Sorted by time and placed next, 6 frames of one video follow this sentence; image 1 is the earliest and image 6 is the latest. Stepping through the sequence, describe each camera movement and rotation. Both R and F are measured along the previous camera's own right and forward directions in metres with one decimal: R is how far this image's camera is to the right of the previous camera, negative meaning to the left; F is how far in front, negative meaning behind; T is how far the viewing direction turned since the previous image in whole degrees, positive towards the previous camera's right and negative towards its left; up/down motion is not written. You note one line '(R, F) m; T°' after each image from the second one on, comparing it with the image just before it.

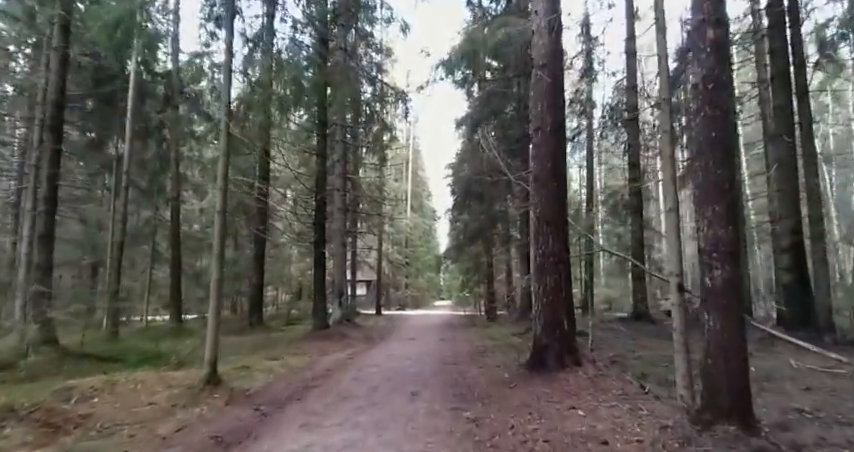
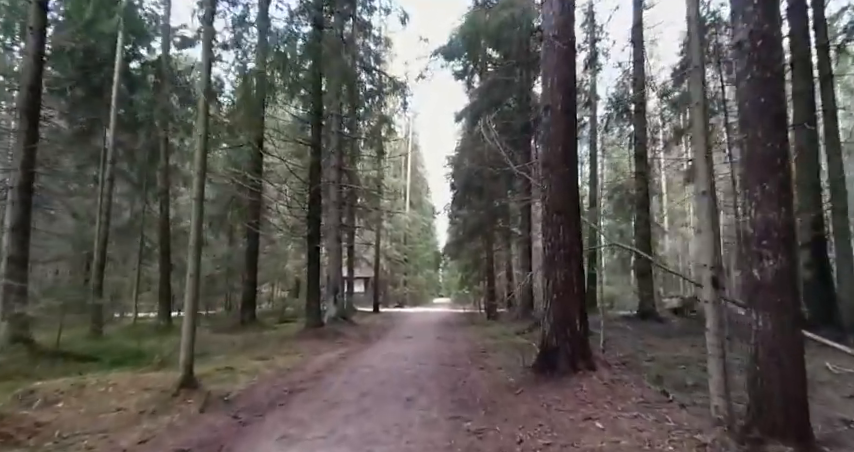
(0.0, +0.5) m; 0°
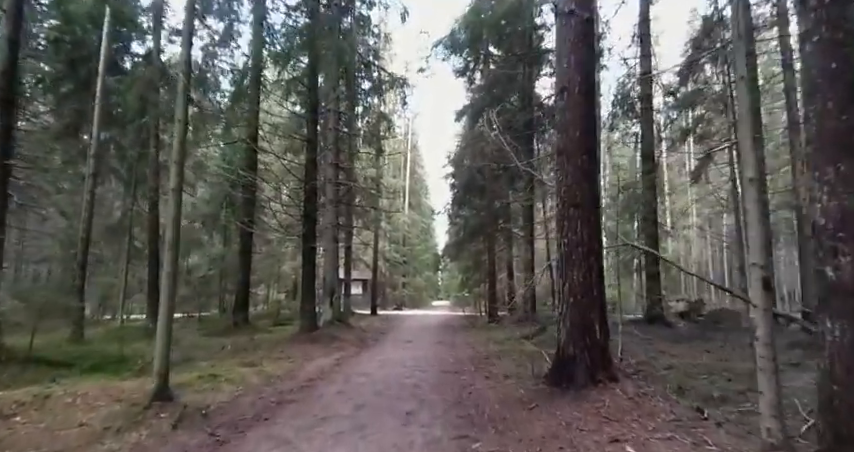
(0.0, +0.5) m; 0°
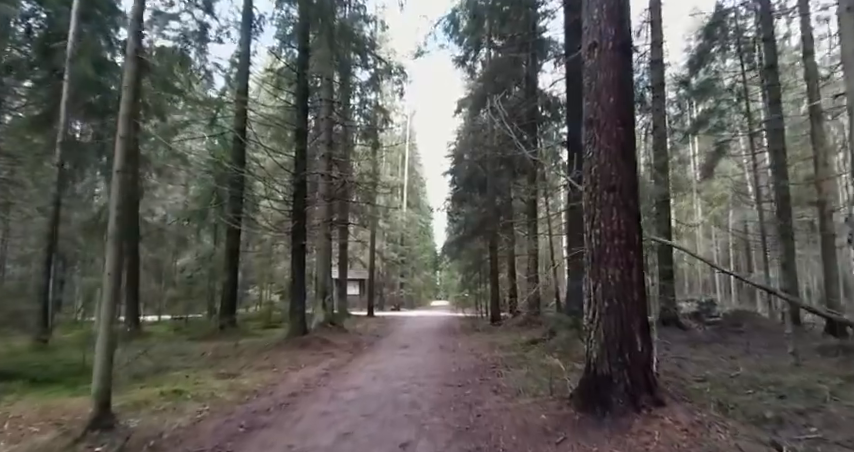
(0.0, +0.8) m; 0°
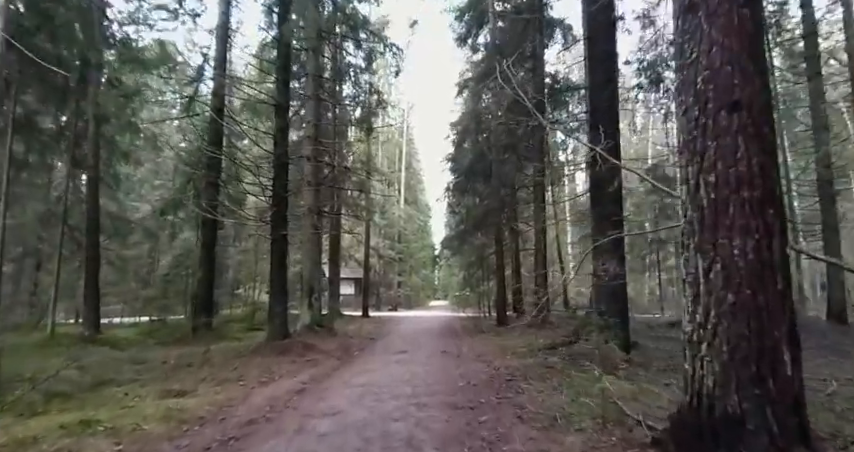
(0.0, +1.3) m; 0°
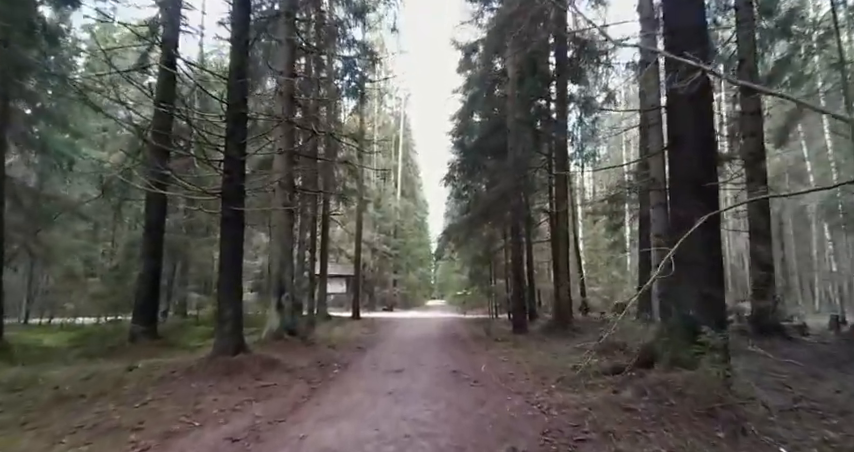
(-0.1, +2.3) m; 0°
